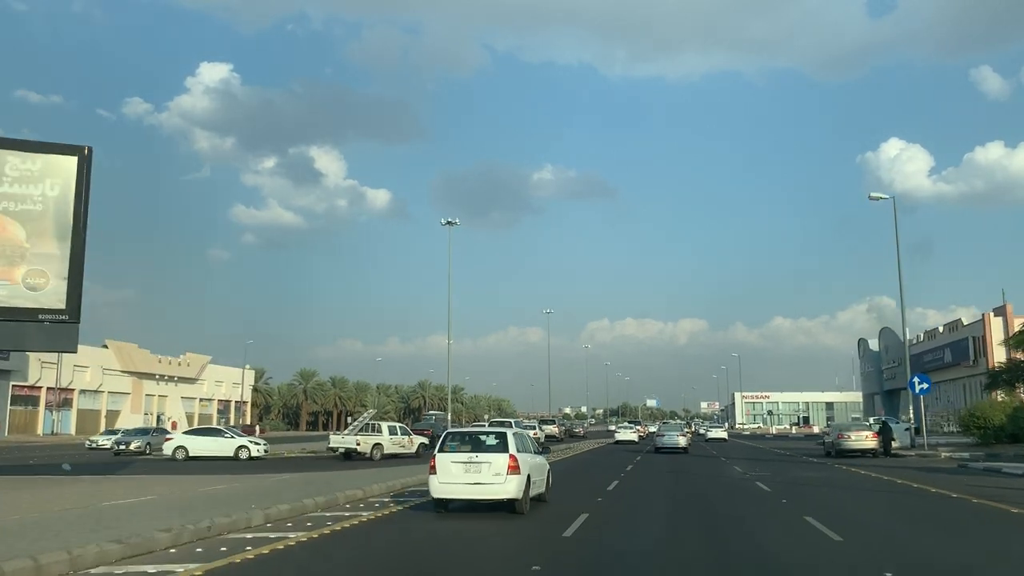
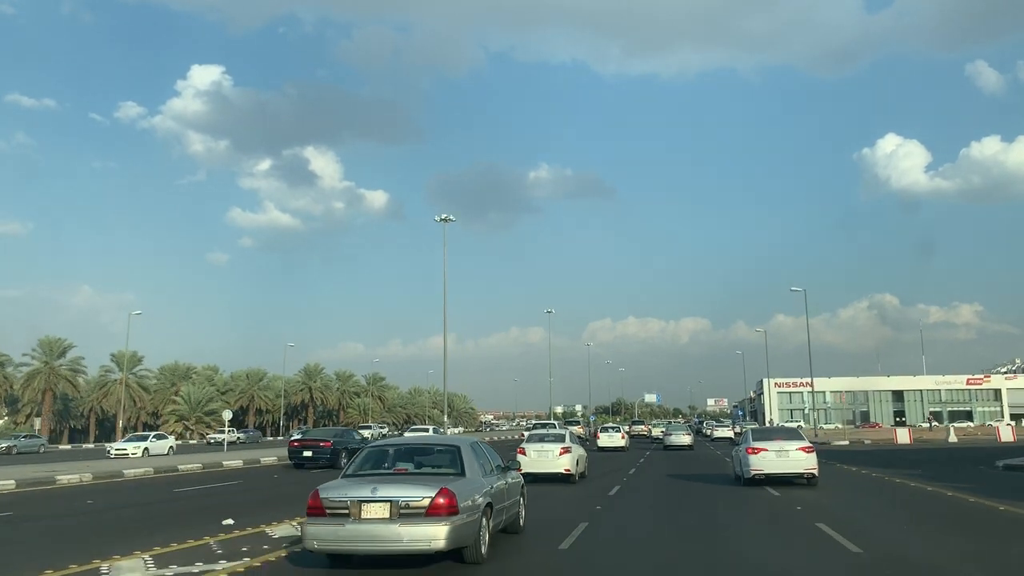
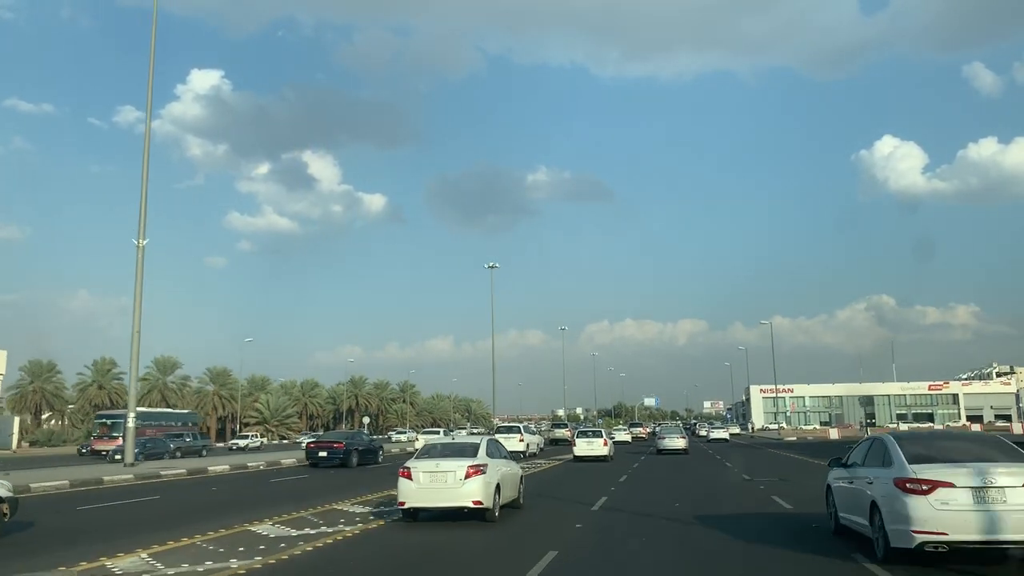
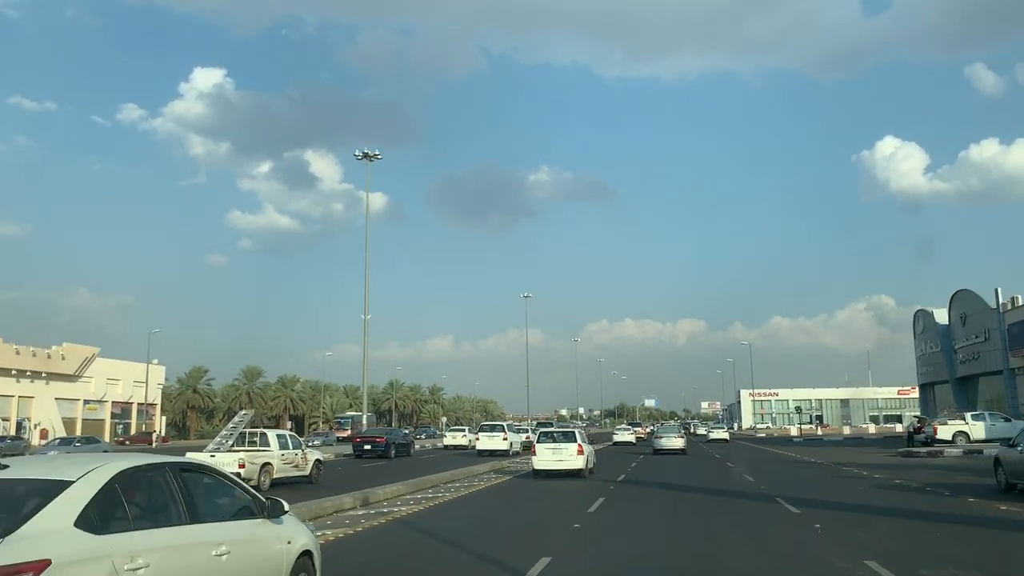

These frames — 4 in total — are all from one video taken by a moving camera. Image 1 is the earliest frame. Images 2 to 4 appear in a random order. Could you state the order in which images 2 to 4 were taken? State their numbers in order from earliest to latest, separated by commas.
4, 3, 2
